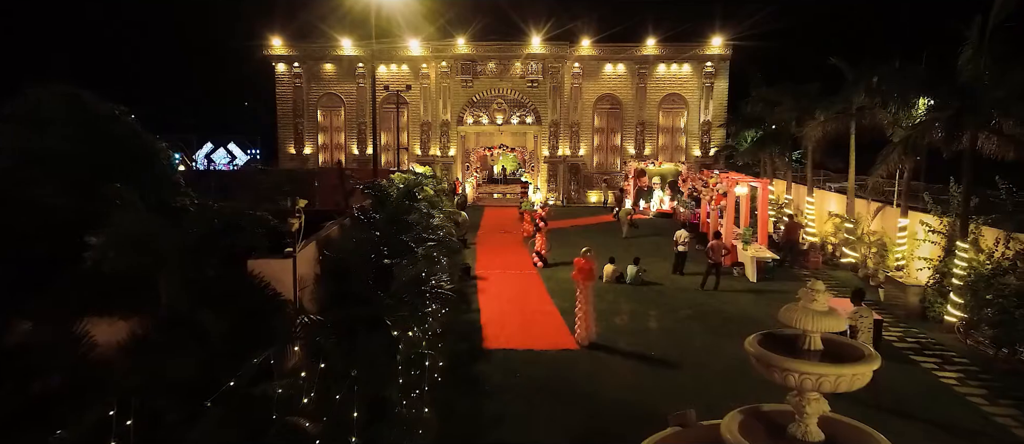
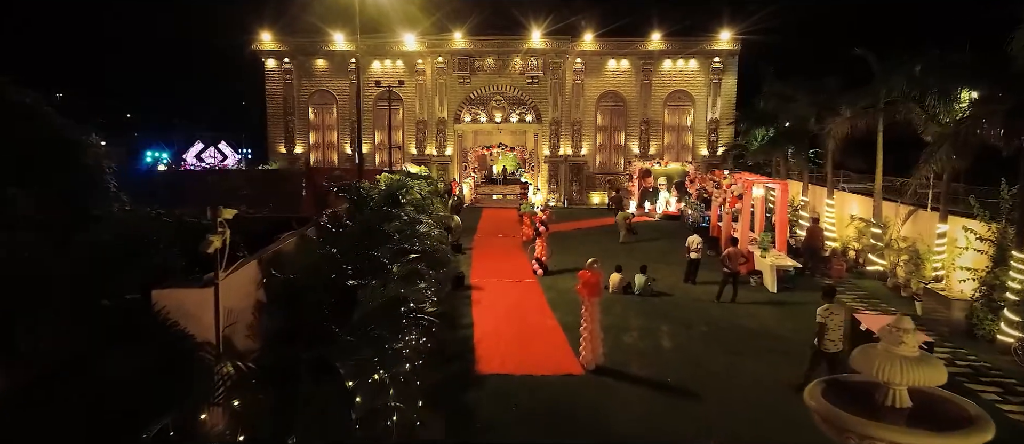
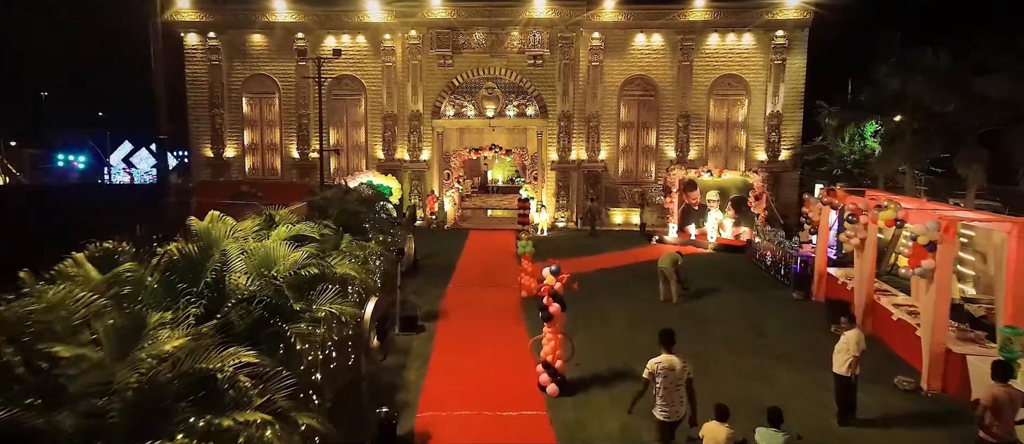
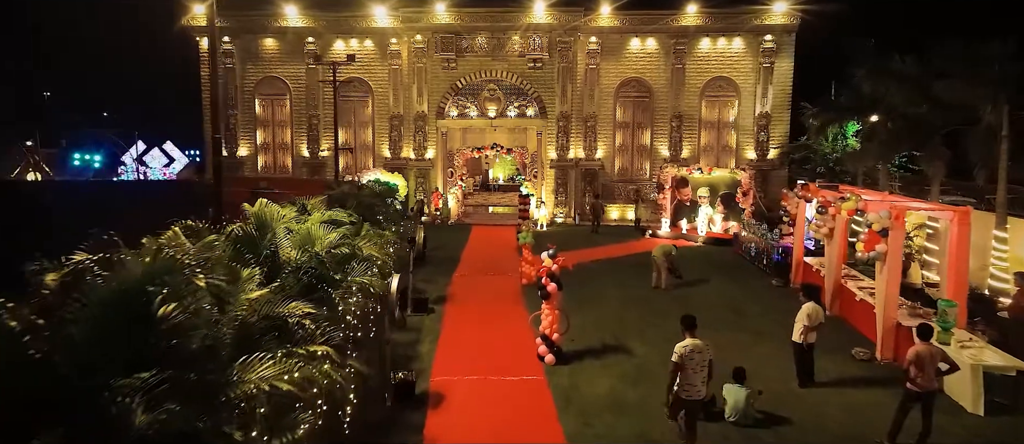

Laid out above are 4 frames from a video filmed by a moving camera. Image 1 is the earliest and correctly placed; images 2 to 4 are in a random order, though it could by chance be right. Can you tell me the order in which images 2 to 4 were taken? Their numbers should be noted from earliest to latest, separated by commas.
2, 4, 3
